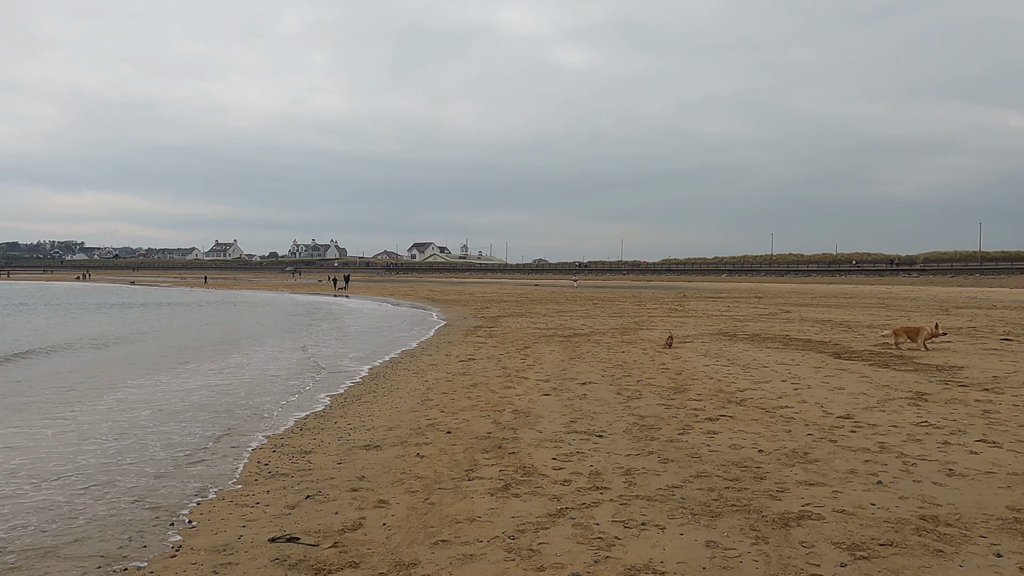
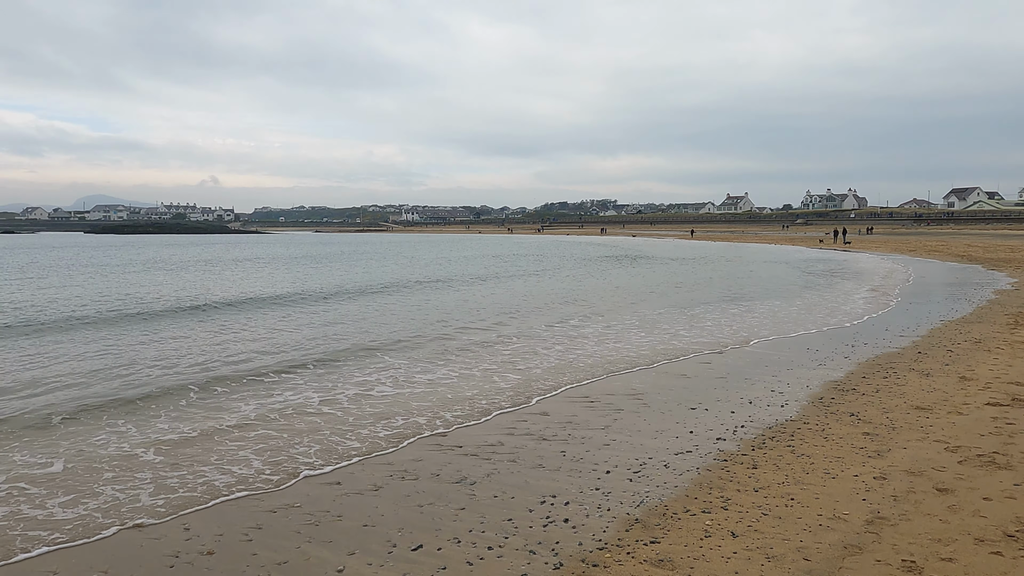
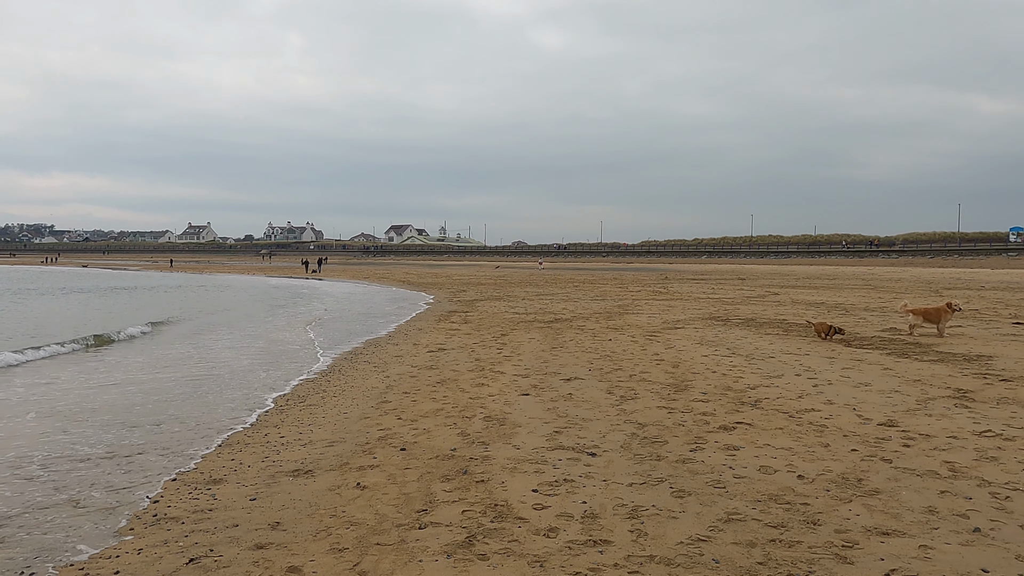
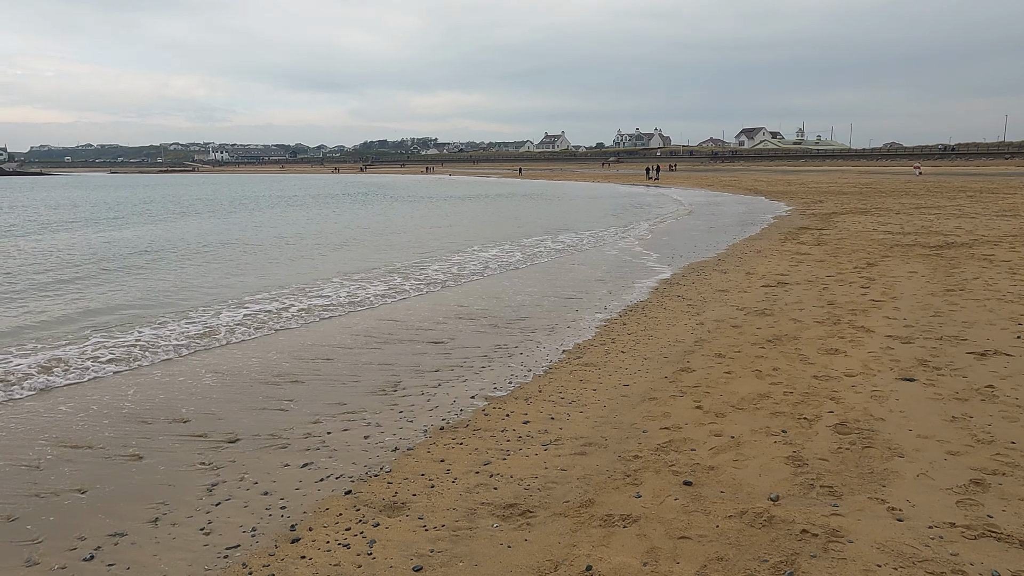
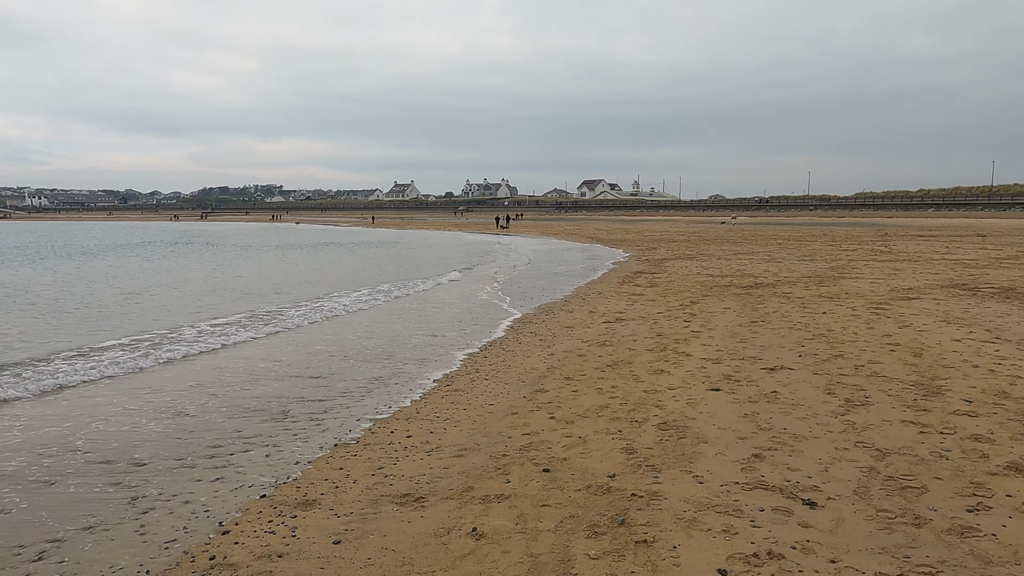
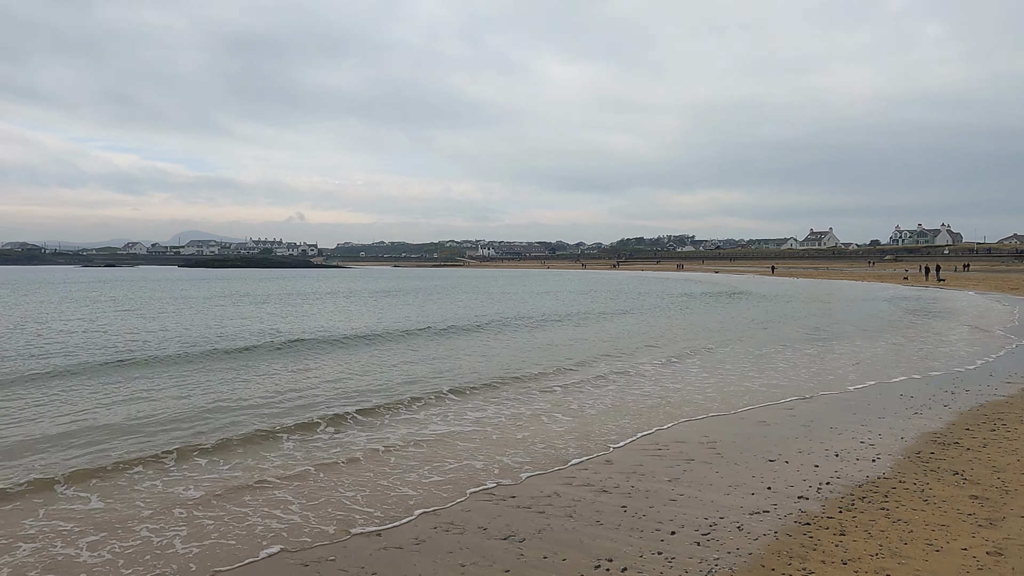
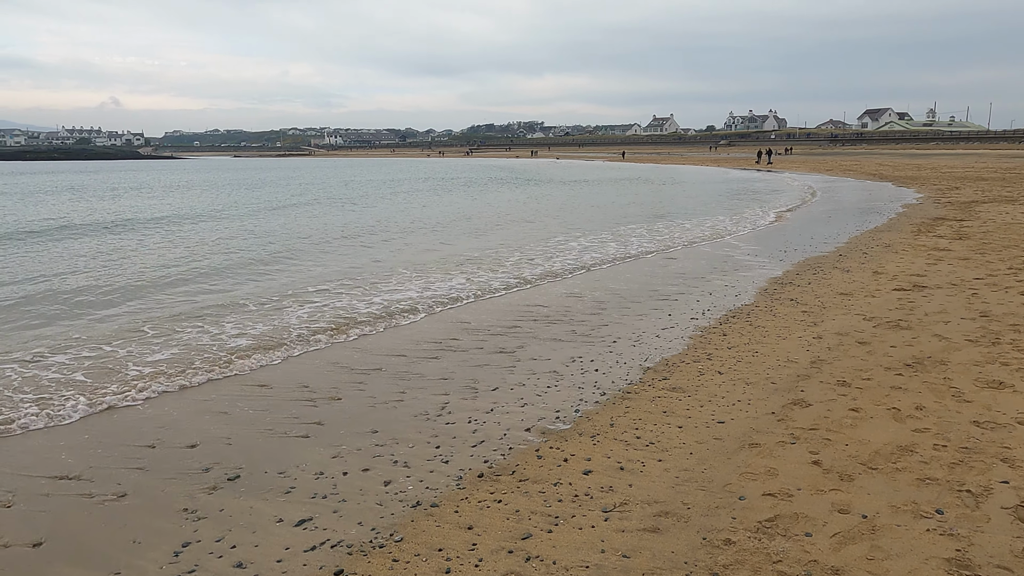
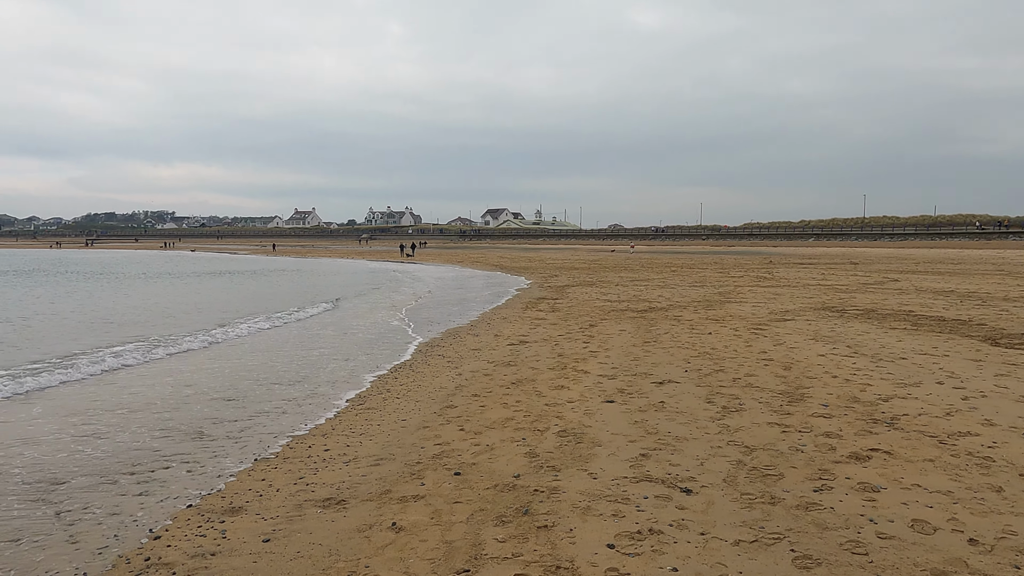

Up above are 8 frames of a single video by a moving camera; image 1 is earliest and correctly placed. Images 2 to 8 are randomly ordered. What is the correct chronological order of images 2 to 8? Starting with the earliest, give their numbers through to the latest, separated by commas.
3, 8, 5, 4, 7, 2, 6
